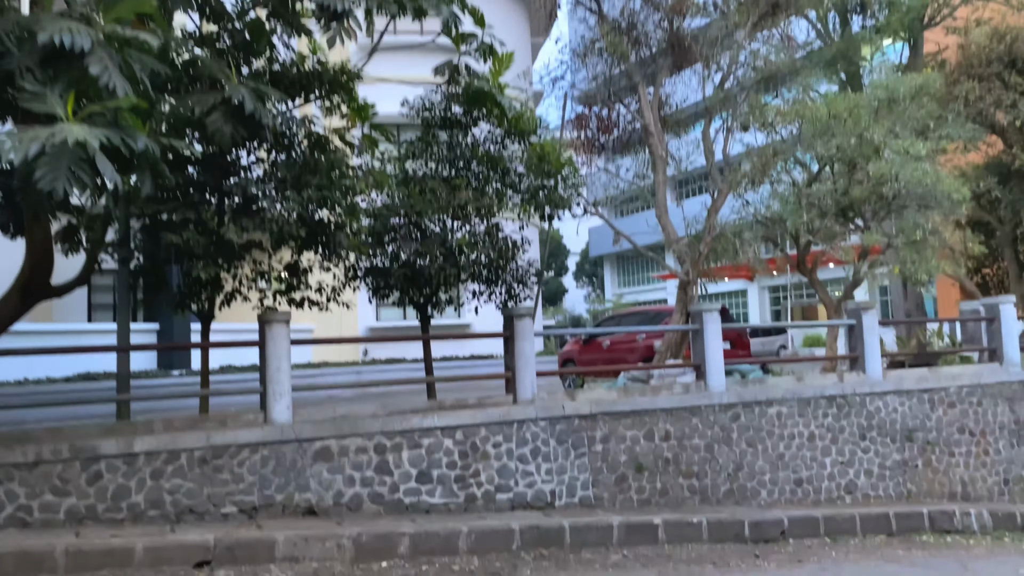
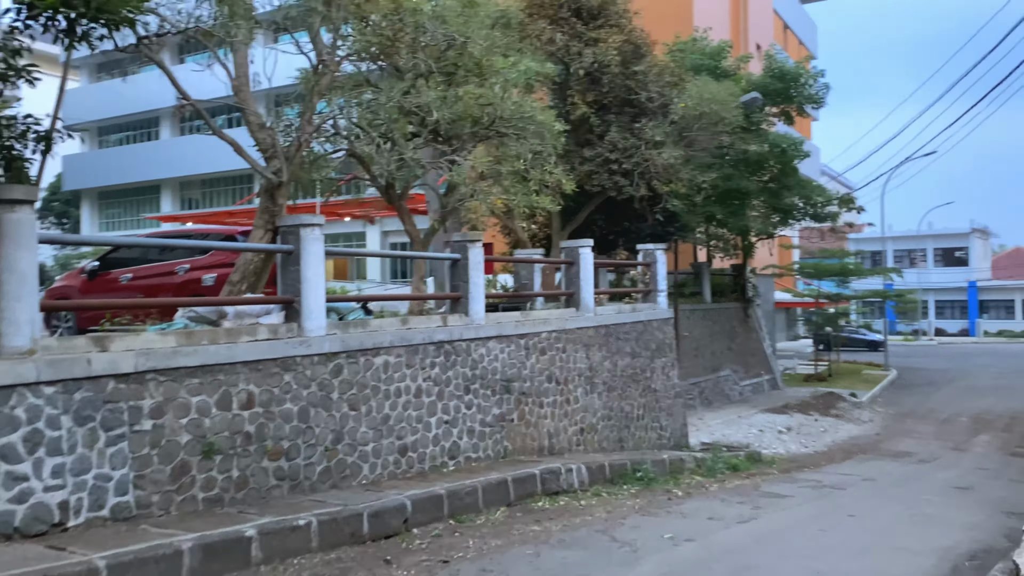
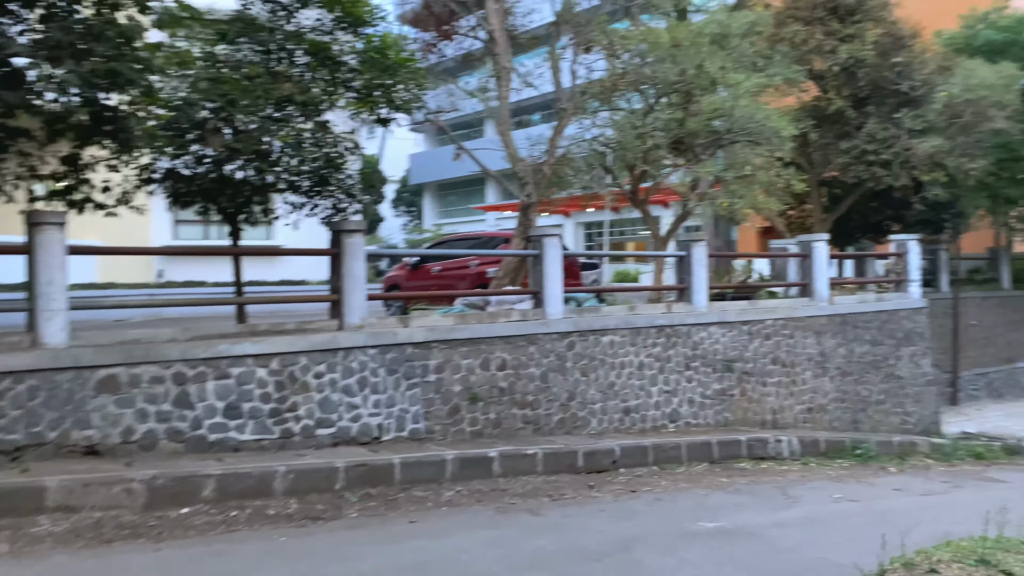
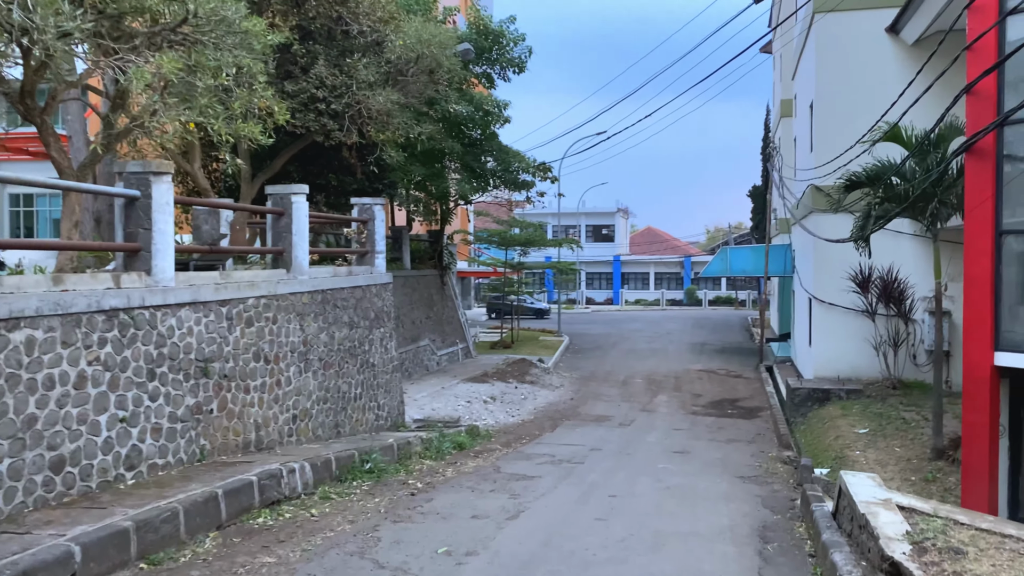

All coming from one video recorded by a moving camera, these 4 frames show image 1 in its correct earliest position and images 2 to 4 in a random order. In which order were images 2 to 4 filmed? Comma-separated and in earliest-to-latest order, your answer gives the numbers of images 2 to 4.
3, 2, 4
